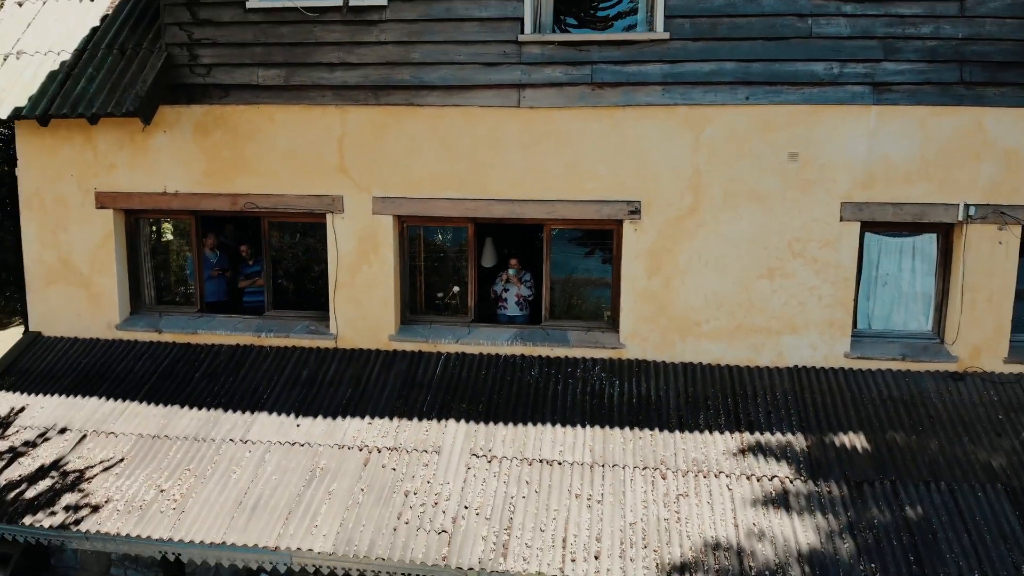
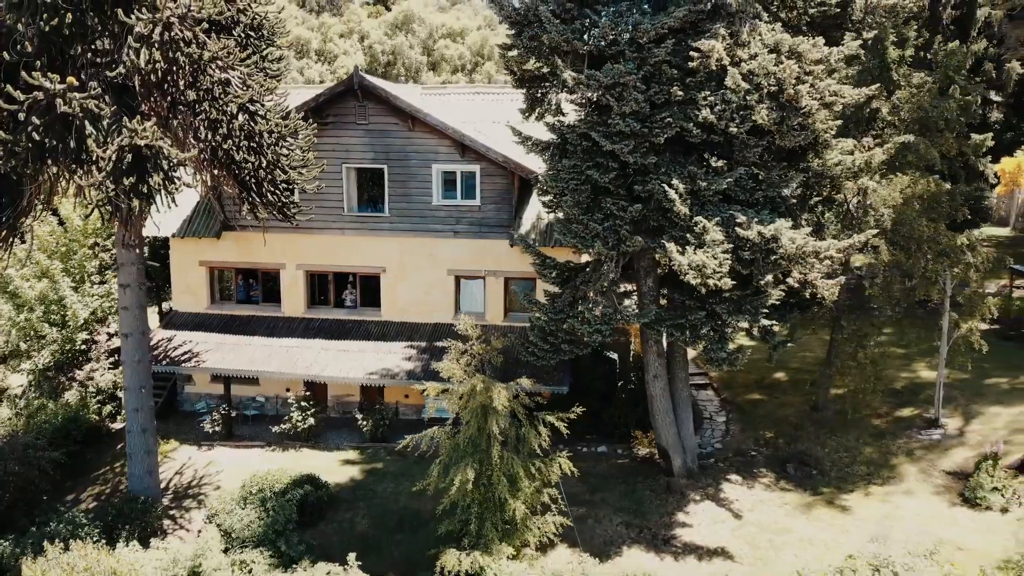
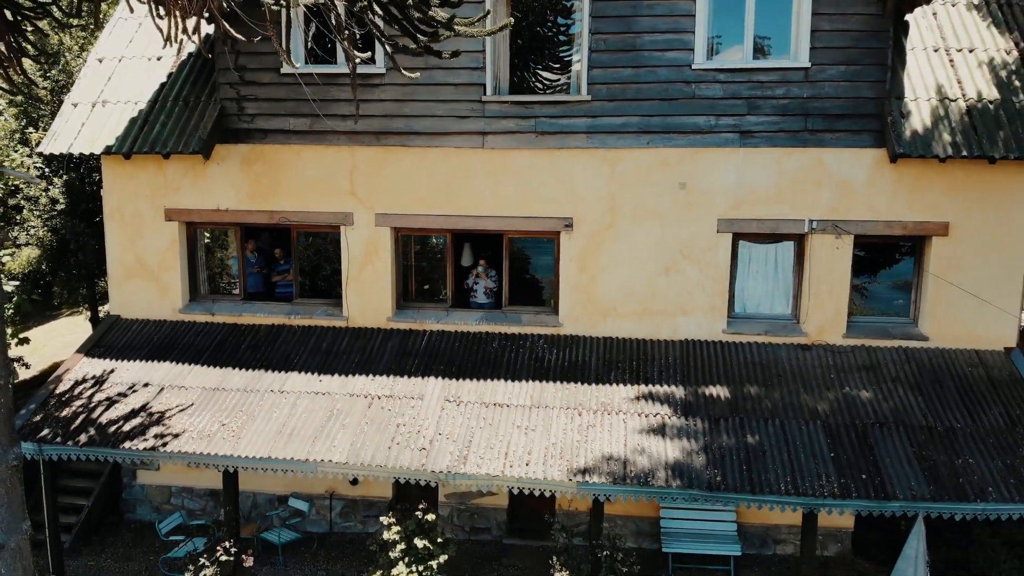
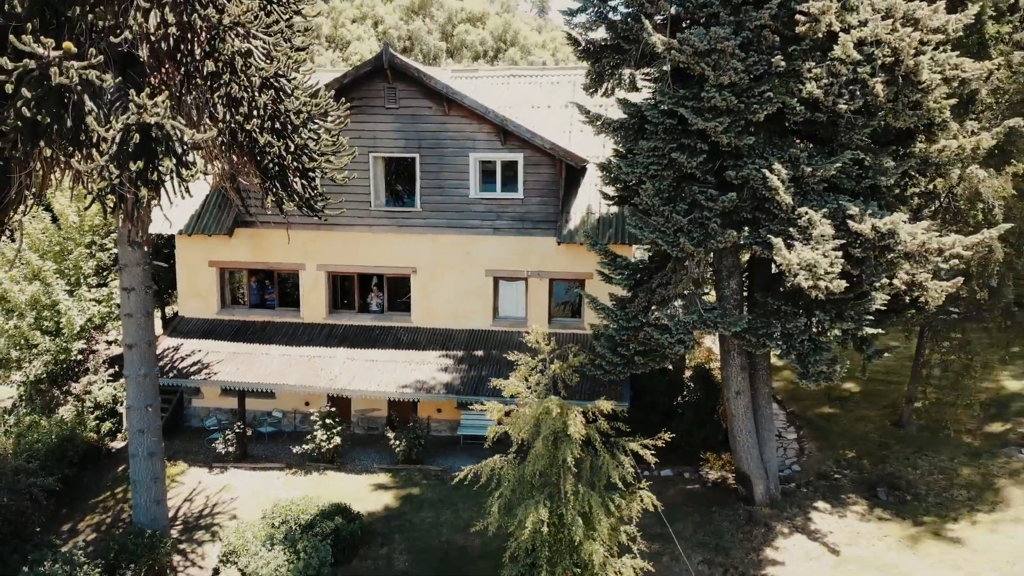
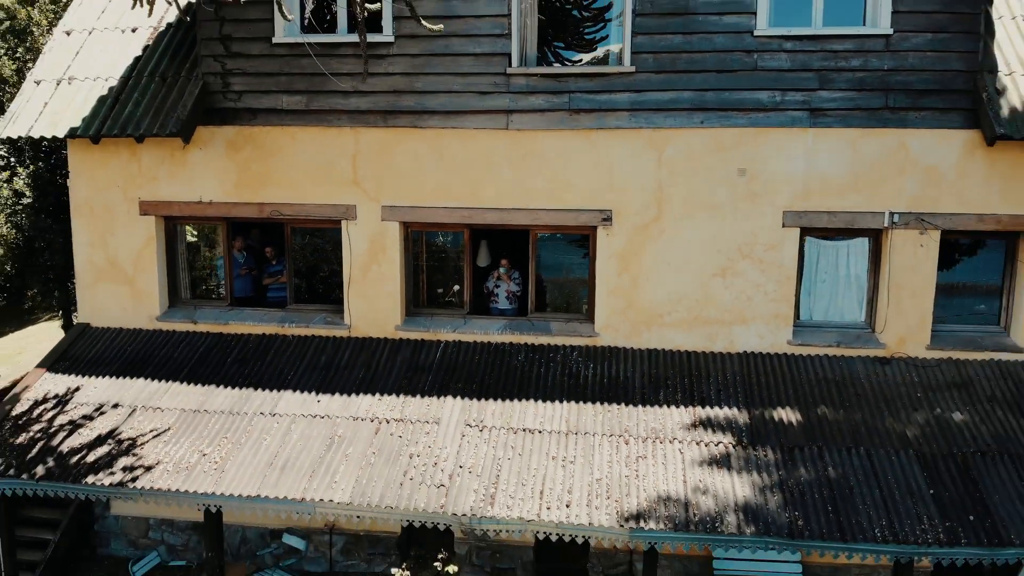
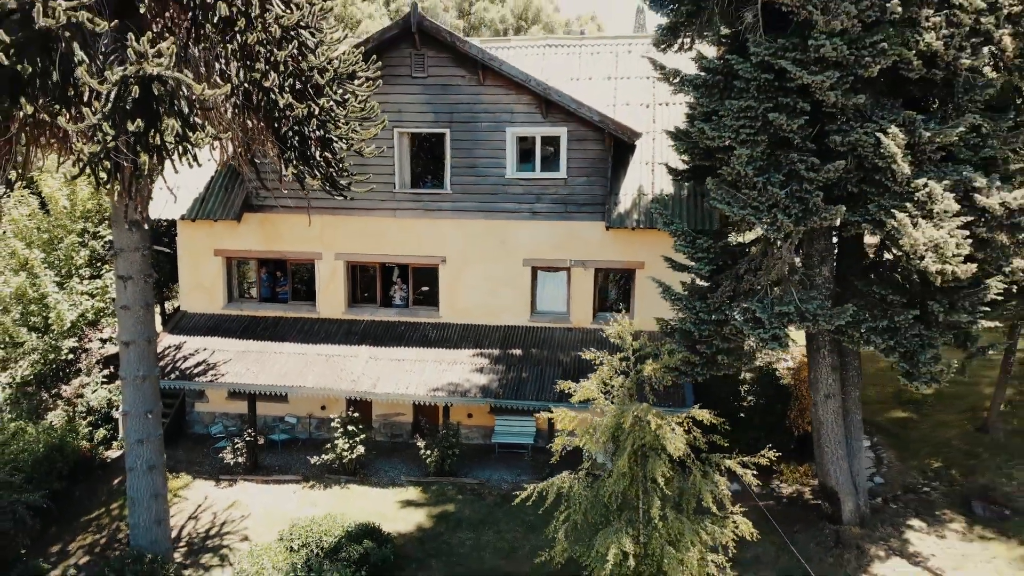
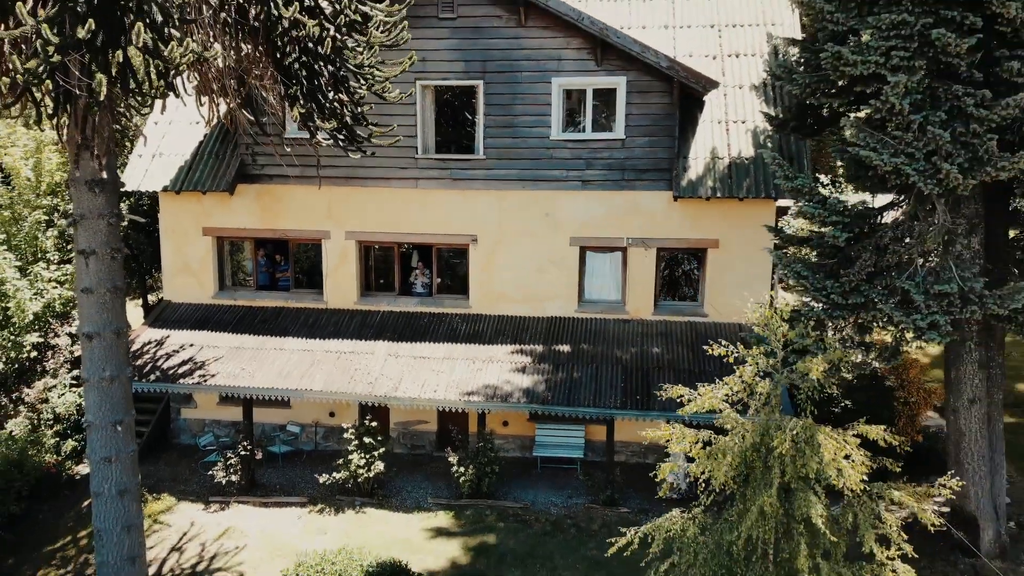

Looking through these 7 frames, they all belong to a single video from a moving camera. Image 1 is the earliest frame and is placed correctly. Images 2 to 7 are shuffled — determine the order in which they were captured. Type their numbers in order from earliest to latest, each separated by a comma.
5, 3, 7, 6, 4, 2
